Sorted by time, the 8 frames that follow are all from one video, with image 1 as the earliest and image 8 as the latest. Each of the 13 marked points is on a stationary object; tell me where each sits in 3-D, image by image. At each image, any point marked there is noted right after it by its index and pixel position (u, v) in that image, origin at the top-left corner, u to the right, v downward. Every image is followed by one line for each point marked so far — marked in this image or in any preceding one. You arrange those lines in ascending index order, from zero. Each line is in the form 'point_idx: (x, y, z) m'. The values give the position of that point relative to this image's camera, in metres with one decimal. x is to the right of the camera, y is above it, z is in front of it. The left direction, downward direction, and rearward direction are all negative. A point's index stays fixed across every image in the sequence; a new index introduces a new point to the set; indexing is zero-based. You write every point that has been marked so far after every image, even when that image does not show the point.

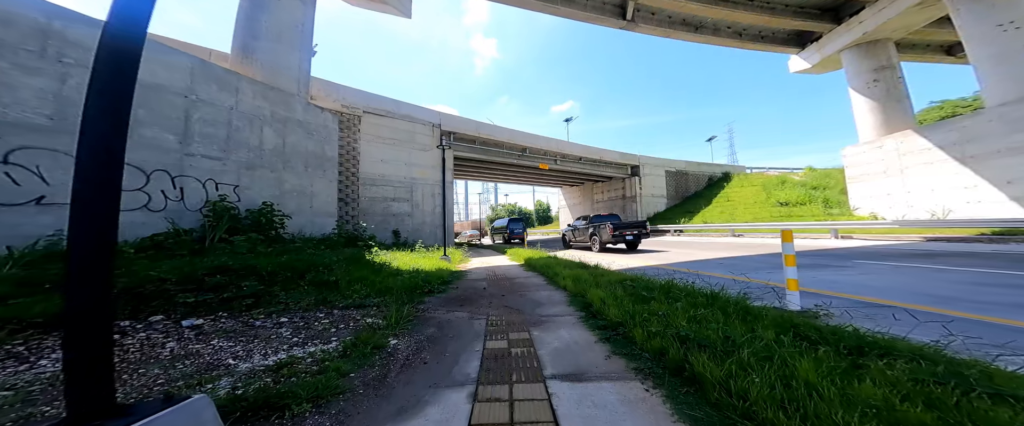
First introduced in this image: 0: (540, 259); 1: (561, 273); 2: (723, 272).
0: (+0.9, -1.6, +9.9) m
1: (+1.4, -1.5, +6.9) m
2: (+5.2, -1.6, +7.5) m
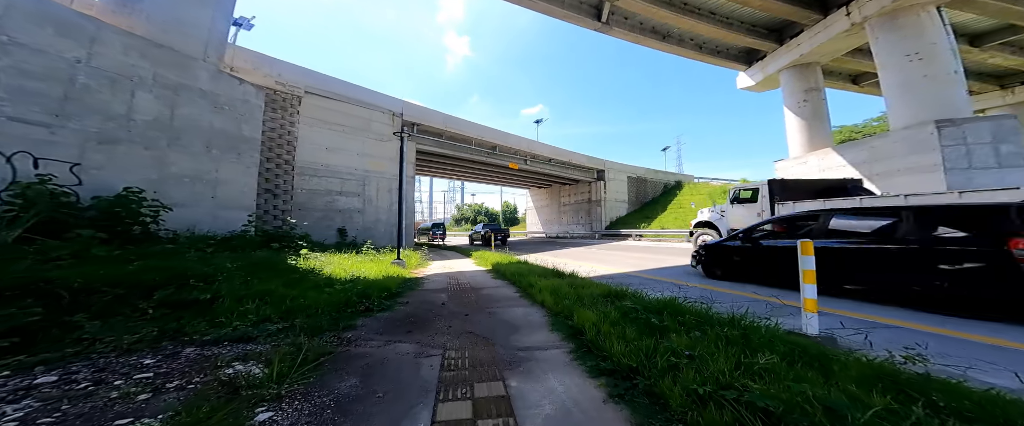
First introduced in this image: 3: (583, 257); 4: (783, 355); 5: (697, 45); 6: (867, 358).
0: (-0.2, -1.6, +8.9) m
1: (+0.7, -1.5, +6.0) m
2: (+4.4, -1.7, +7.0) m
3: (+3.2, -2.2, +13.4) m
4: (+2.1, -1.1, +2.2) m
5: (+11.8, +11.1, +18.2) m
6: (+2.7, -1.2, +2.2) m
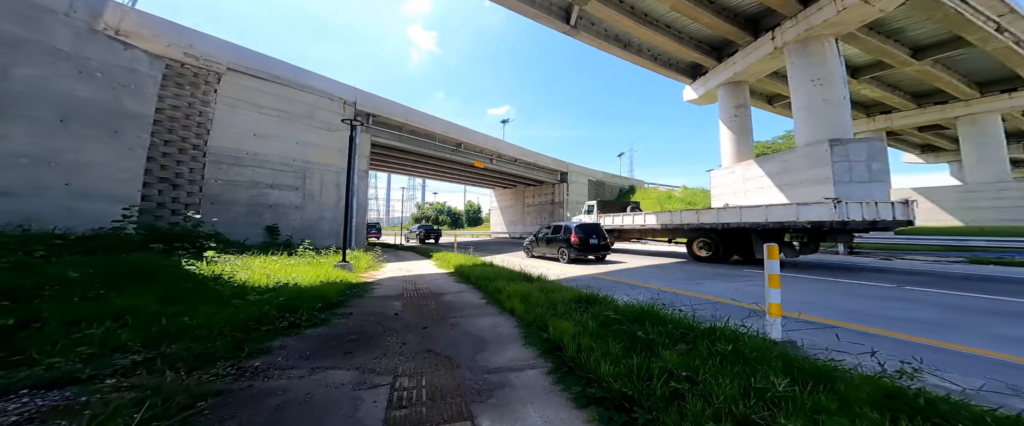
0: (-1.3, -1.6, +8.3) m
1: (0.0, -1.5, +5.6) m
2: (+3.5, -1.8, +7.1) m
3: (+1.5, -2.2, +13.3) m
4: (+1.9, -1.1, +2.0) m
5: (+9.6, +11.0, +19.2) m
6: (+2.5, -1.2, +2.0) m
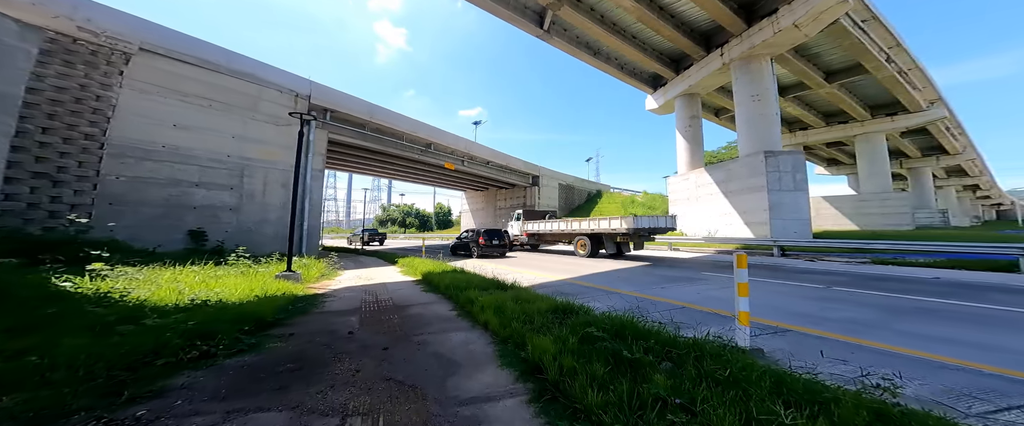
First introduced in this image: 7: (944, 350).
0: (-2.1, -1.7, +7.8) m
1: (-0.5, -1.6, +5.2) m
2: (+2.8, -1.9, +7.1) m
3: (+0.1, -2.4, +13.1) m
4: (+1.7, -1.2, +1.9) m
5: (+7.7, +10.7, +19.9) m
6: (+2.3, -1.3, +2.0) m
7: (+5.2, -1.8, +3.5) m
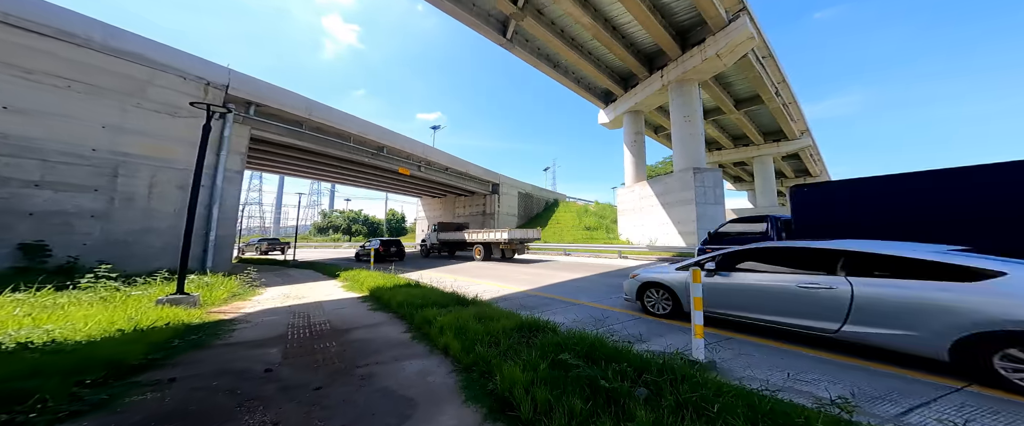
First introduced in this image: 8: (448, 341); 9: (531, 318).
0: (-3.1, -2.0, +7.1) m
1: (-1.2, -1.8, +4.8) m
2: (+1.8, -2.2, +7.2) m
3: (-1.7, -2.7, +12.6) m
4: (+1.5, -1.3, +1.8) m
5: (+4.9, +10.0, +20.9) m
6: (+2.1, -1.4, +2.1) m
7: (+4.7, -2.0, +3.9) m
8: (-0.9, -1.8, +3.9) m
9: (+0.3, -1.8, +4.9) m
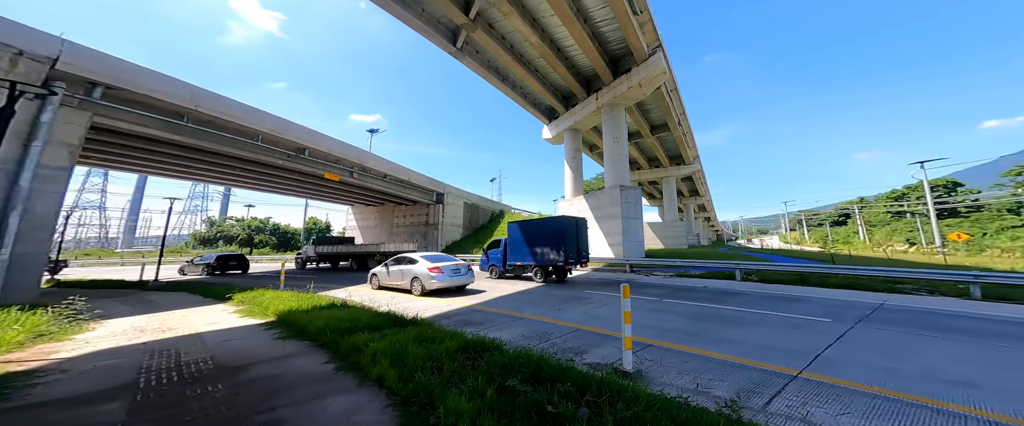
0: (-4.4, -2.2, +6.2) m
1: (-2.1, -2.0, +4.3) m
2: (+0.4, -2.5, +7.2) m
3: (-4.1, -3.2, +11.8) m
4: (+1.1, -1.5, +1.9) m
5: (+0.9, +9.2, +21.6) m
6: (+1.7, -1.6, +2.2) m
7: (+3.9, -2.3, +4.6) m
8: (-1.6, -1.9, +3.4) m
9: (-0.6, -2.1, +4.7) m
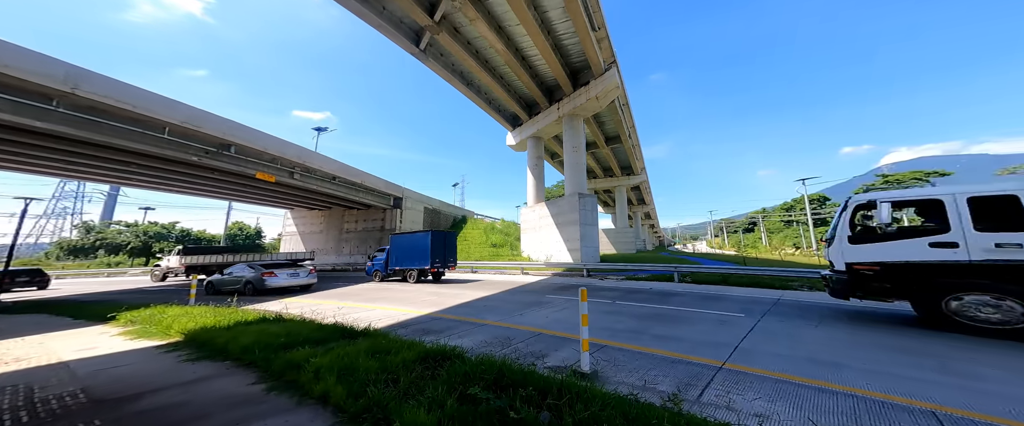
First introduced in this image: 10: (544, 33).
0: (-5.2, -2.2, +5.5) m
1: (-2.7, -2.0, +3.9) m
2: (-0.6, -2.7, +7.1) m
3: (-5.7, -3.4, +11.1) m
4: (+0.9, -1.5, +2.0) m
5: (-1.9, +8.7, +21.8) m
6: (+1.4, -1.6, +2.4) m
7: (+3.2, -2.4, +5.0) m
8: (-2.1, -1.9, +3.1) m
9: (-1.3, -2.1, +4.5) m
10: (+1.7, +9.7, +15.1) m
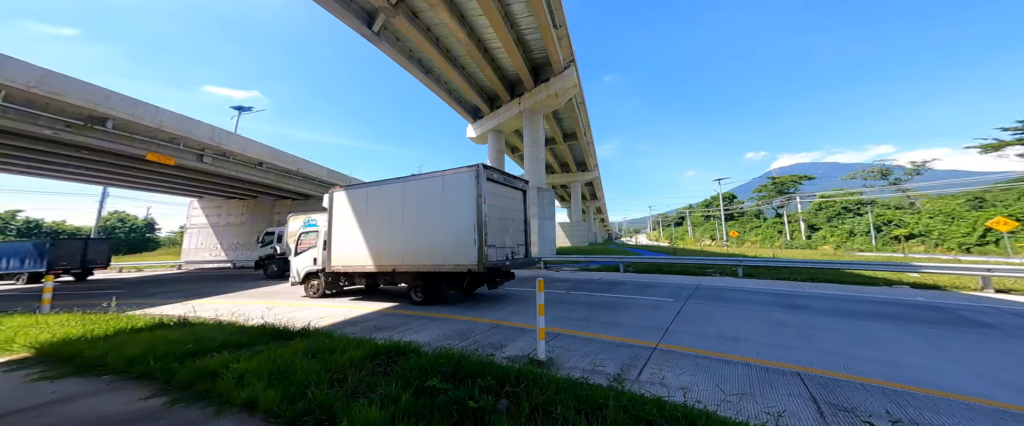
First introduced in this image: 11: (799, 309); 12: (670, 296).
0: (-6.0, -2.0, +4.7) m
1: (-3.2, -1.8, +3.5) m
2: (-1.6, -2.5, +7.0) m
3: (-7.3, -3.0, +10.1) m
4: (+0.6, -1.4, +2.1) m
5: (-5.0, +9.1, +21.1) m
6: (+1.0, -1.5, +2.6) m
7: (+2.4, -2.3, +5.5) m
8: (-2.5, -1.8, +2.8) m
9: (-1.9, -2.0, +4.3) m
10: (-0.3, +10.0, +15.1) m
11: (+7.2, -2.4, +6.9) m
12: (+5.0, -2.6, +8.6) m
